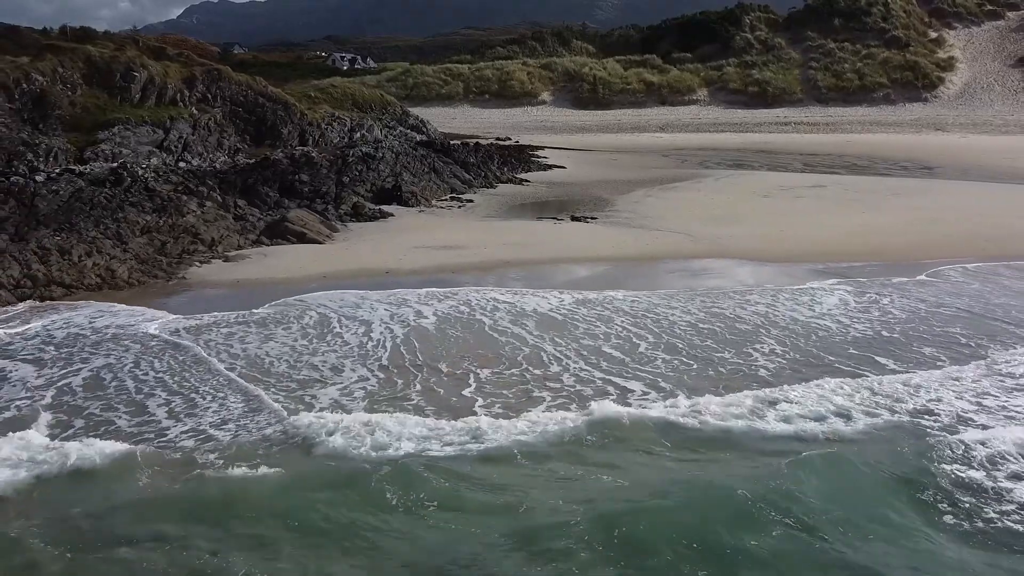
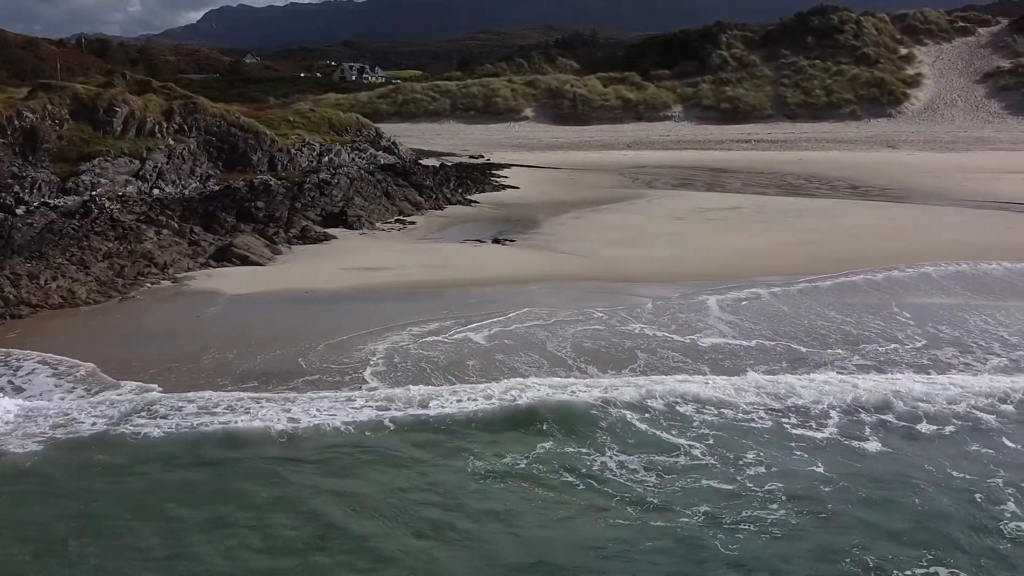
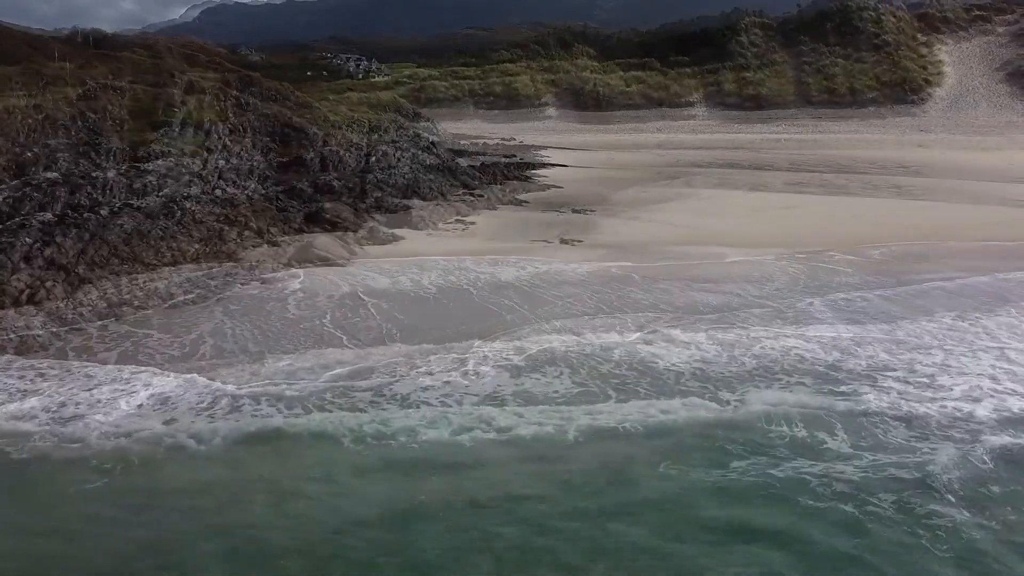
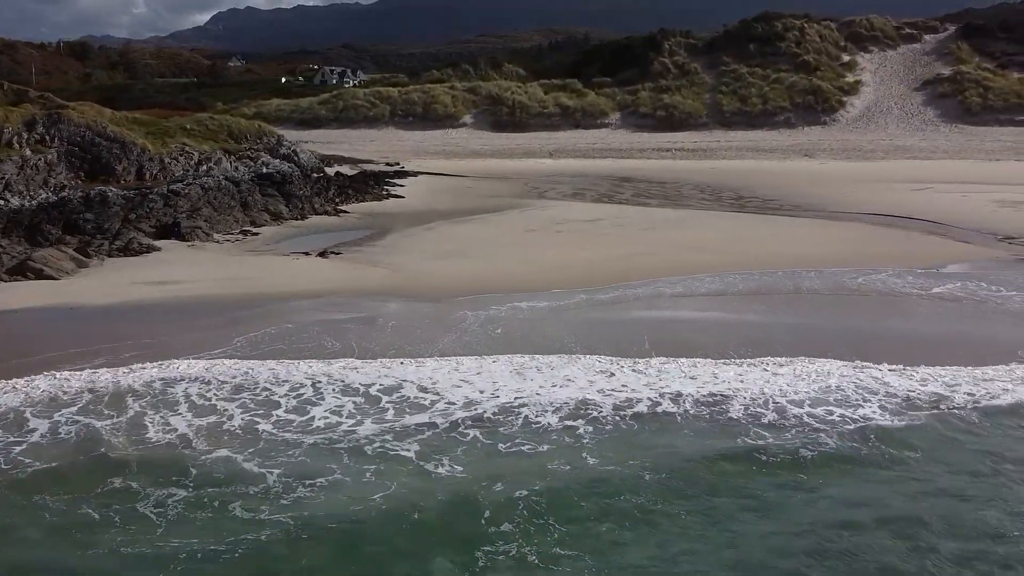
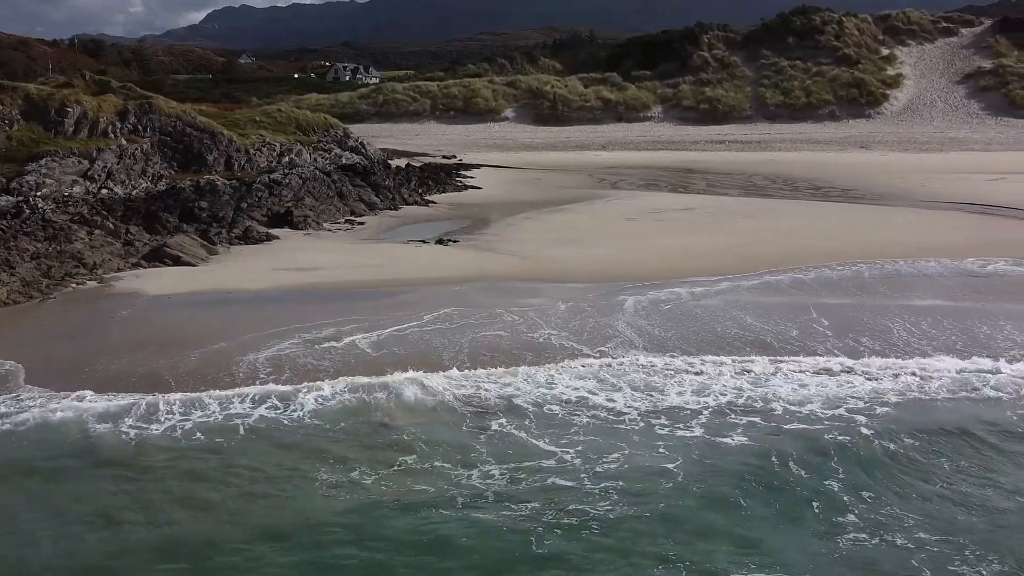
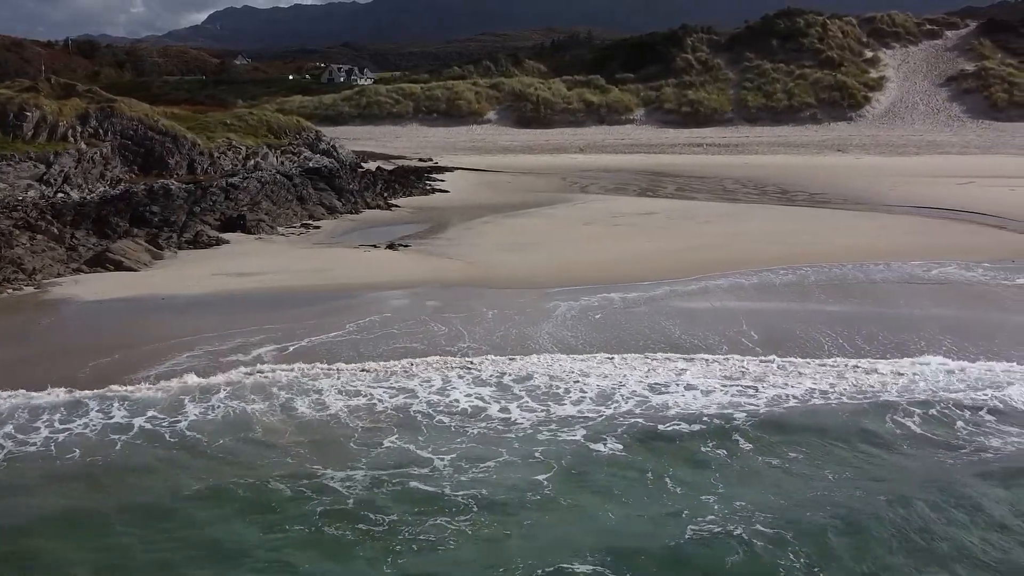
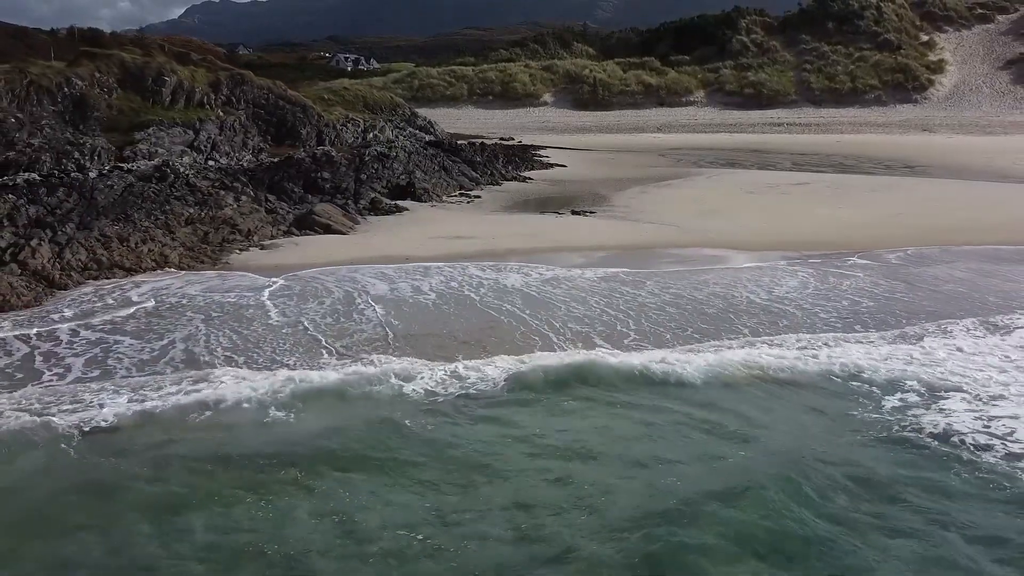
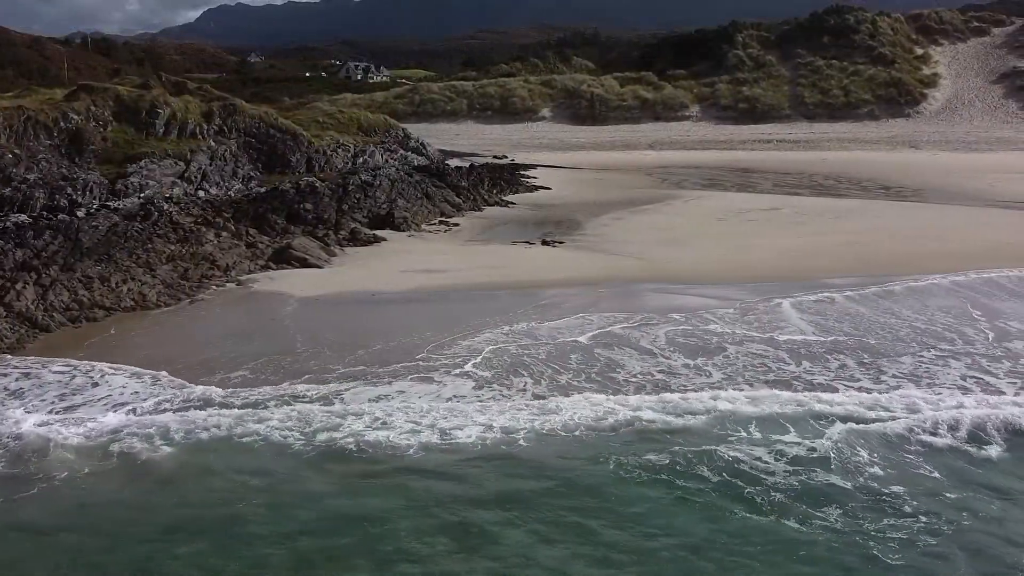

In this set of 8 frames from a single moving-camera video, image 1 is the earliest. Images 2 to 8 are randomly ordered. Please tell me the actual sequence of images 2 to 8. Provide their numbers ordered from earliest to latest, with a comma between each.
7, 3, 8, 2, 5, 6, 4
